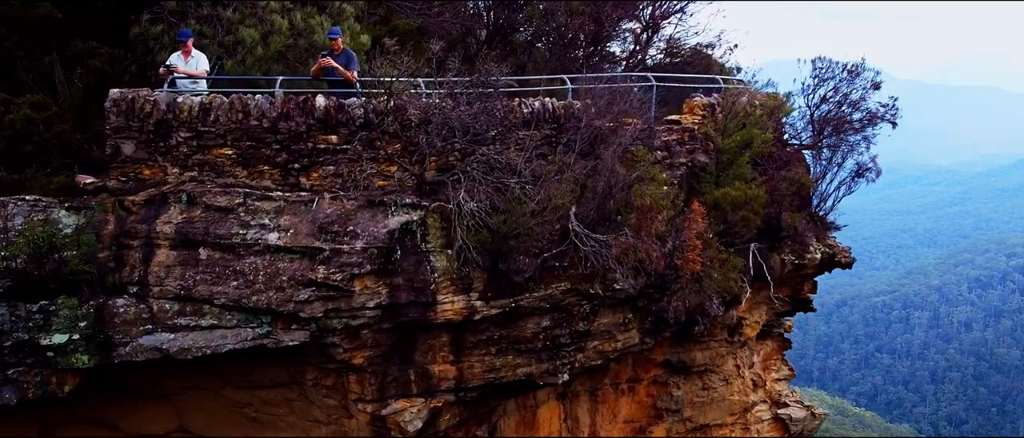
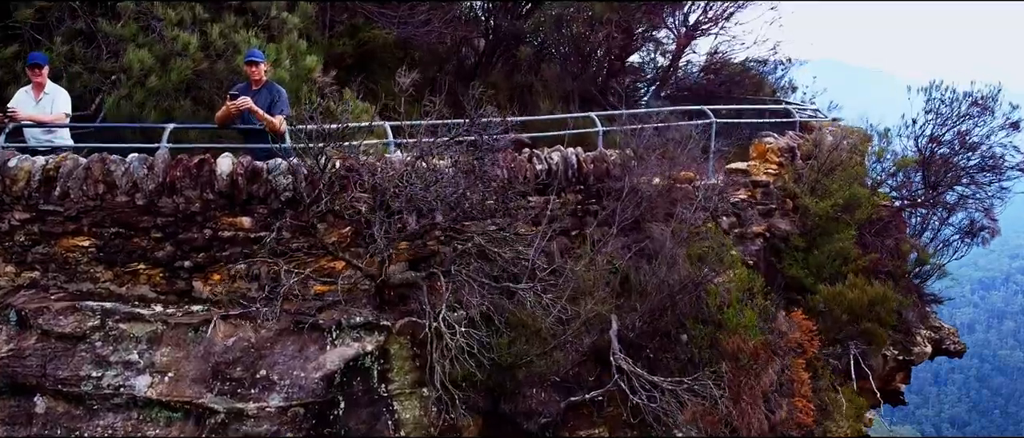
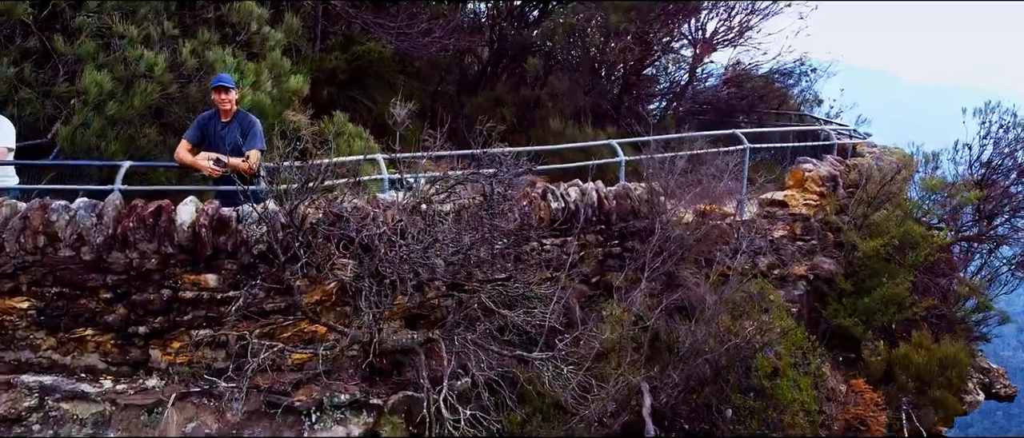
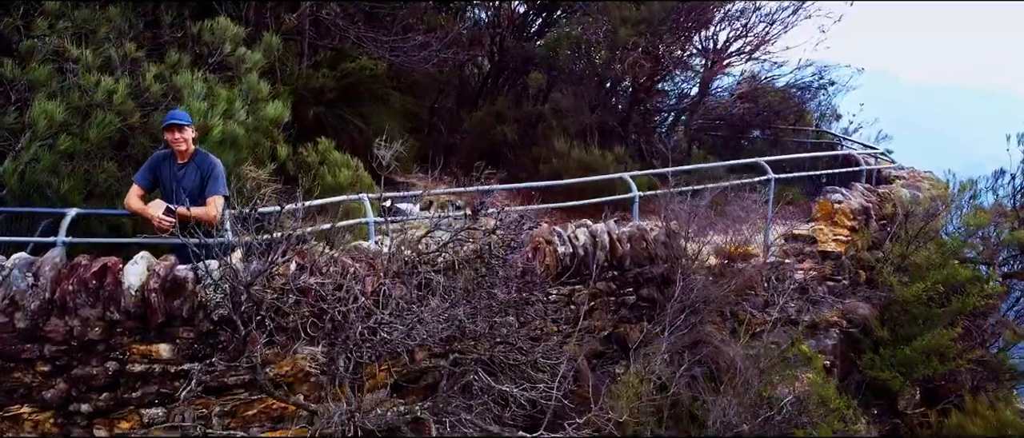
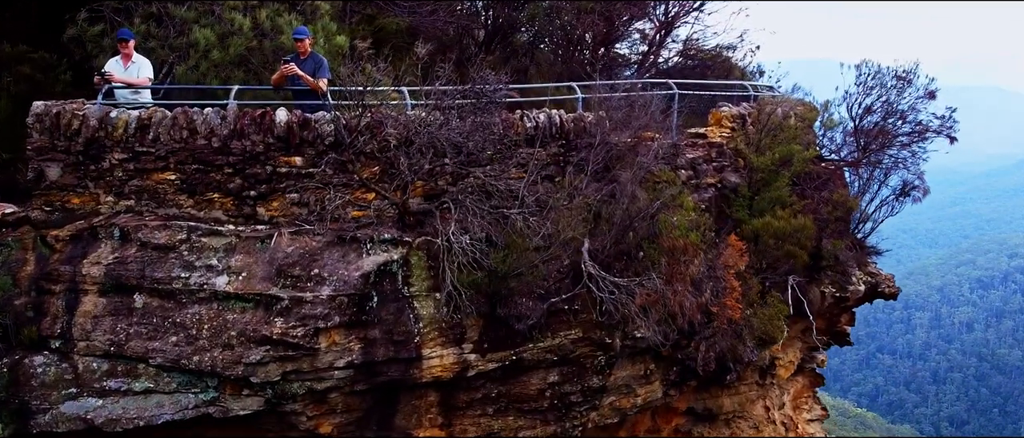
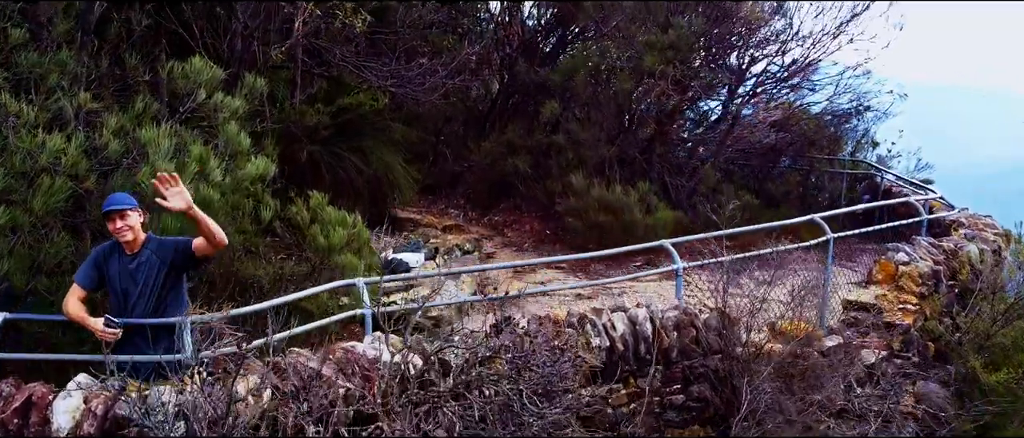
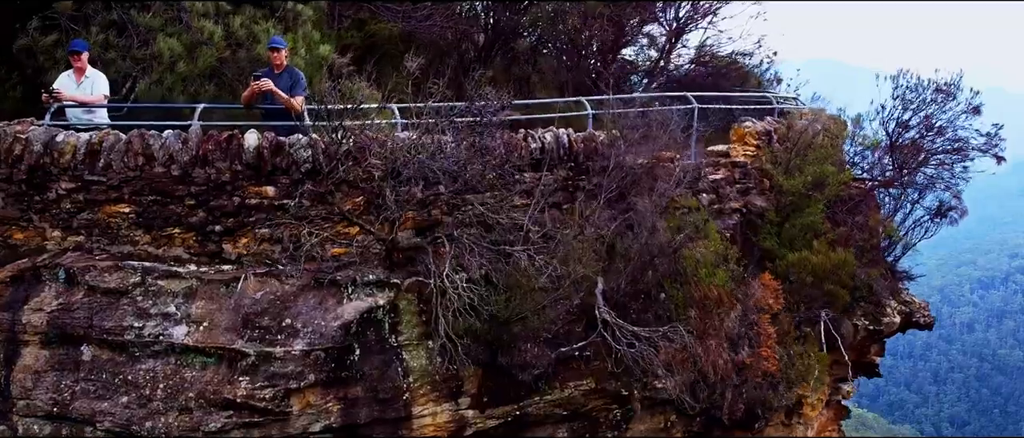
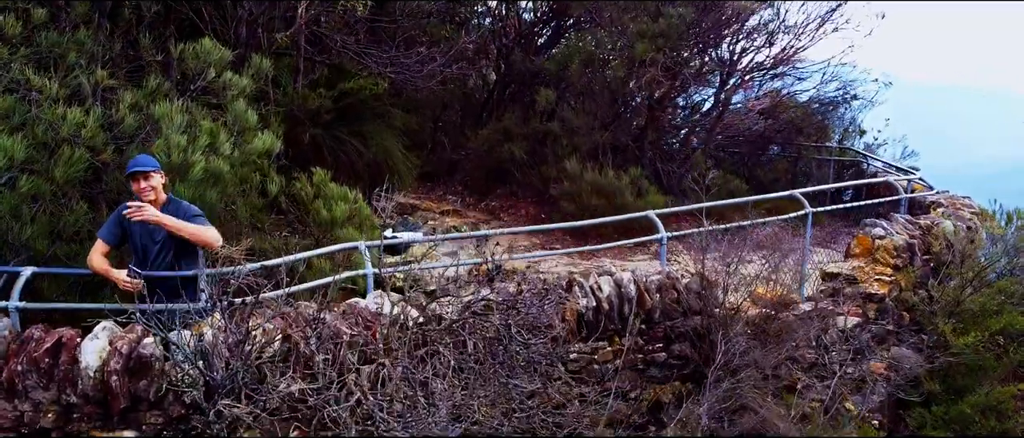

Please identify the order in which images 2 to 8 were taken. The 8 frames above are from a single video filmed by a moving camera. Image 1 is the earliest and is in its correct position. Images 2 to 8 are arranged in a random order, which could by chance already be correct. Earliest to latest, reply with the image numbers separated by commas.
5, 7, 2, 3, 4, 8, 6
